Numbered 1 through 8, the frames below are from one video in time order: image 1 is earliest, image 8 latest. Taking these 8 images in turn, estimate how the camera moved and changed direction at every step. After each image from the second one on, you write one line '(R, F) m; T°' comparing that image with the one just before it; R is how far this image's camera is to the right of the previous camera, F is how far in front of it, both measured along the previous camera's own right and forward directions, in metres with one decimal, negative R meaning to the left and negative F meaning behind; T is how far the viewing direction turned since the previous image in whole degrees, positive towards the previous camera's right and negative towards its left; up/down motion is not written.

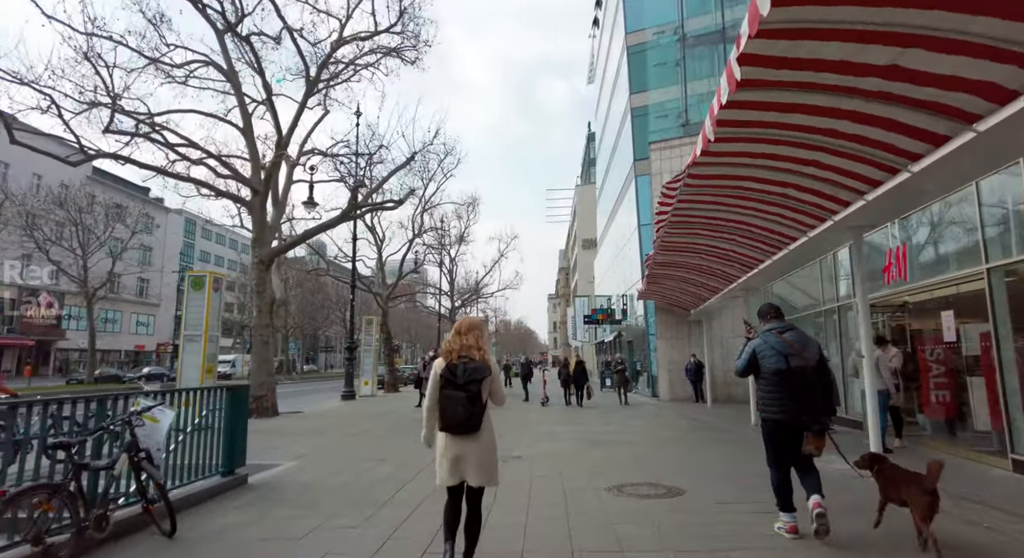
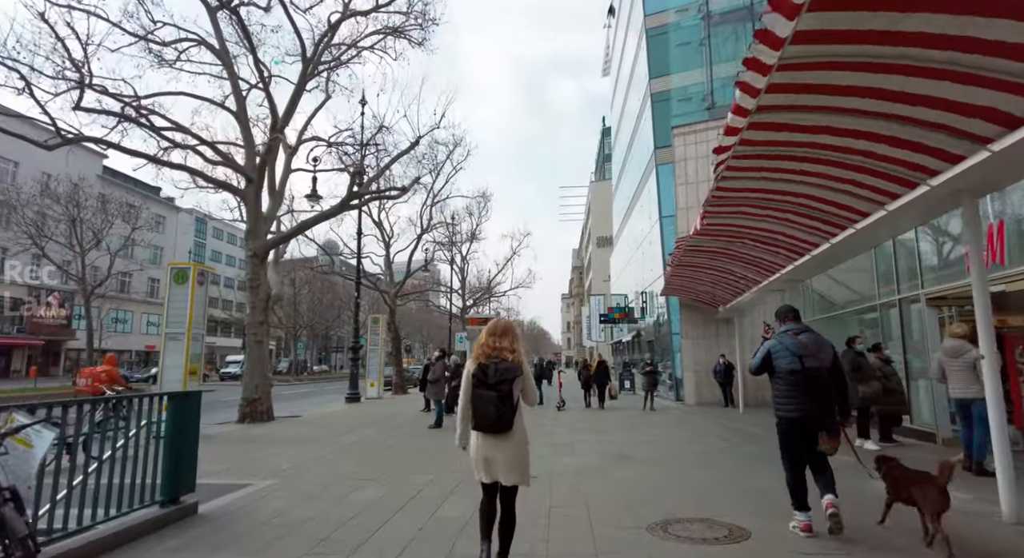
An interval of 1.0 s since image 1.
(0.0, +1.3) m; -1°
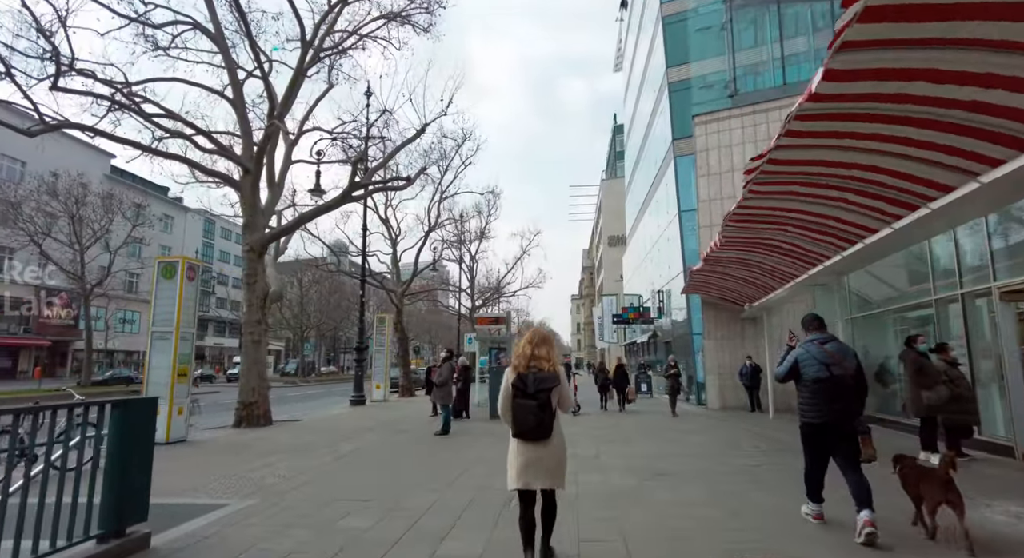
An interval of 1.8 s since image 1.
(-0.1, +0.9) m; -1°
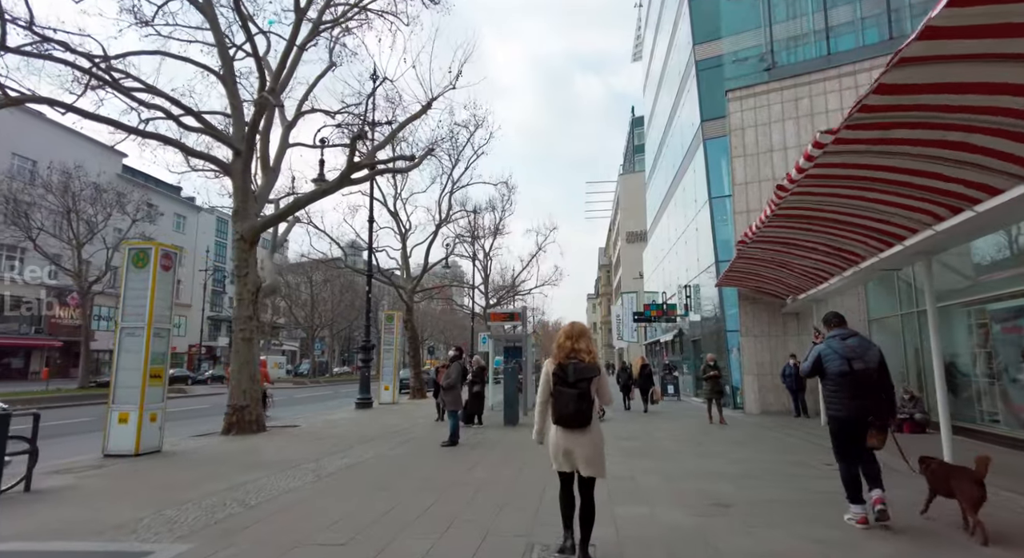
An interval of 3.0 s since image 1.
(0.0, +1.5) m; -2°
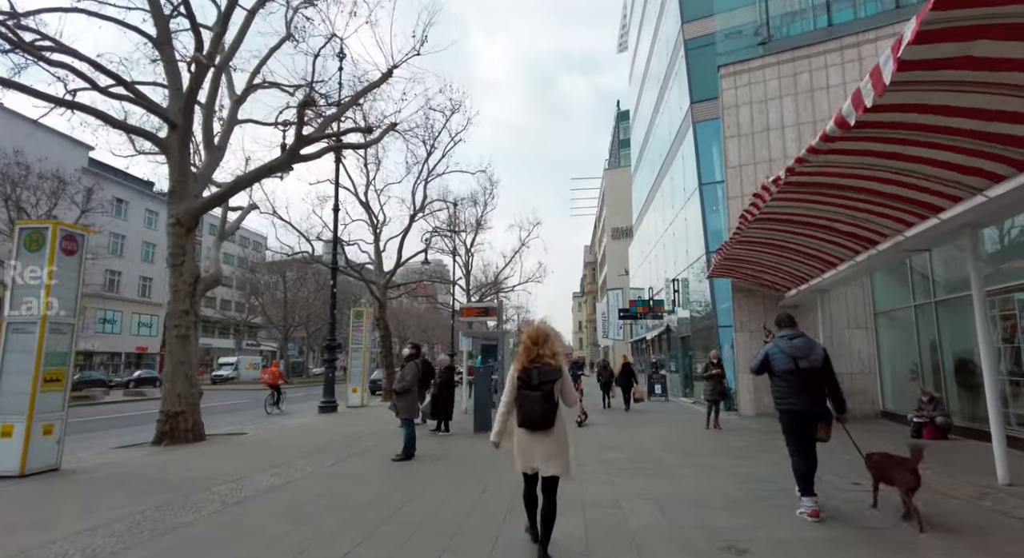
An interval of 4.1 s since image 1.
(+0.3, +1.4) m; +1°
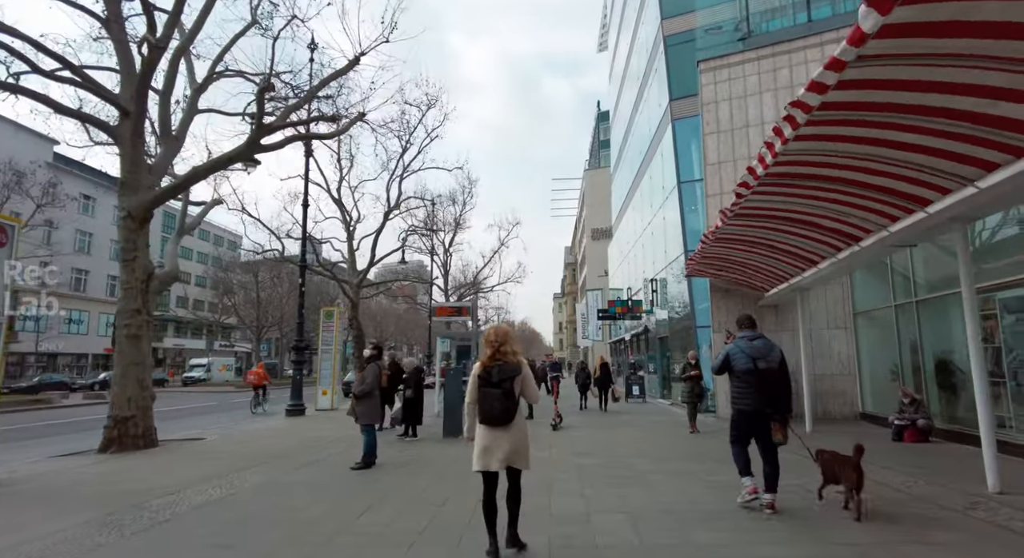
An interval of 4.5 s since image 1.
(+0.2, +0.5) m; +2°
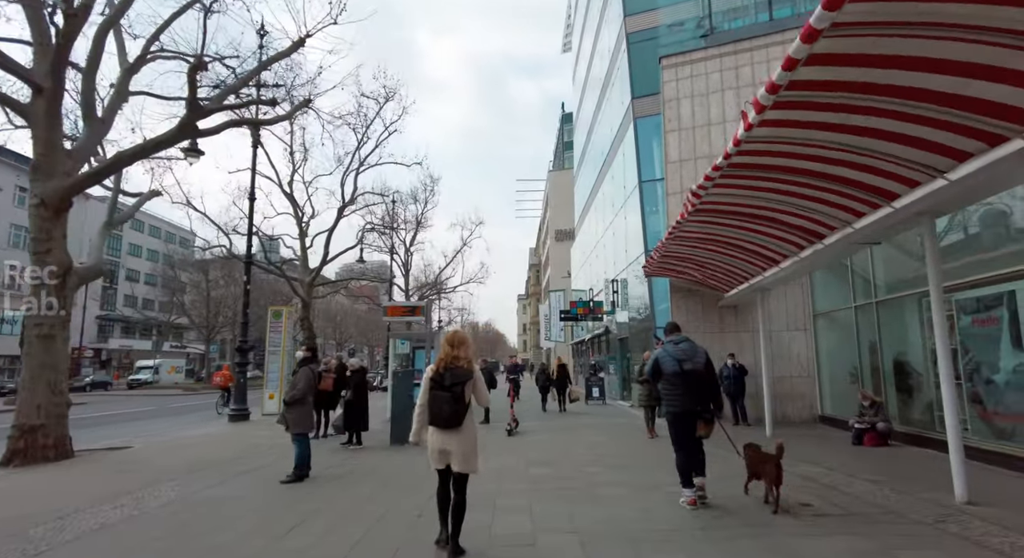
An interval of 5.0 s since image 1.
(+0.2, +0.5) m; +4°
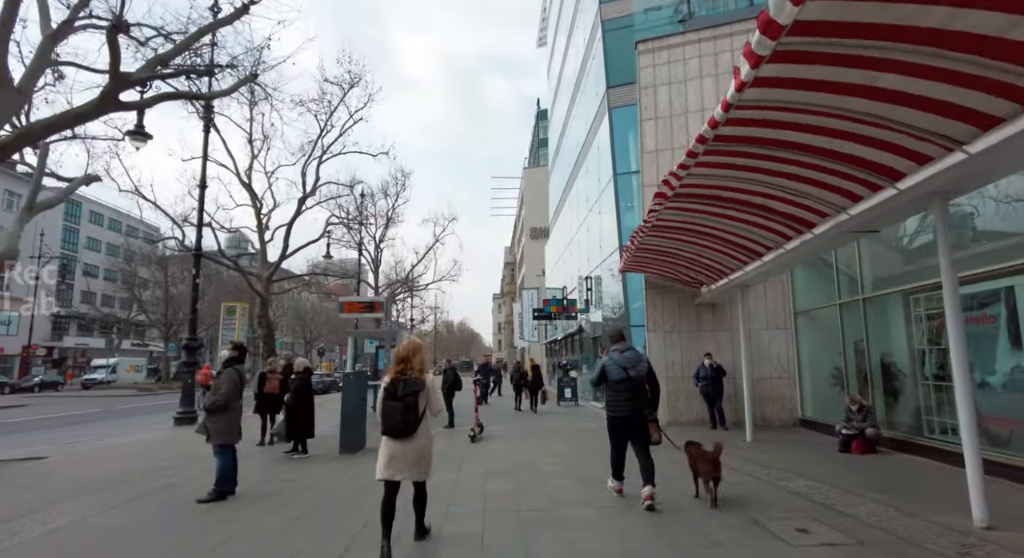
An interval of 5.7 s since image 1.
(+0.2, +0.8) m; +2°
